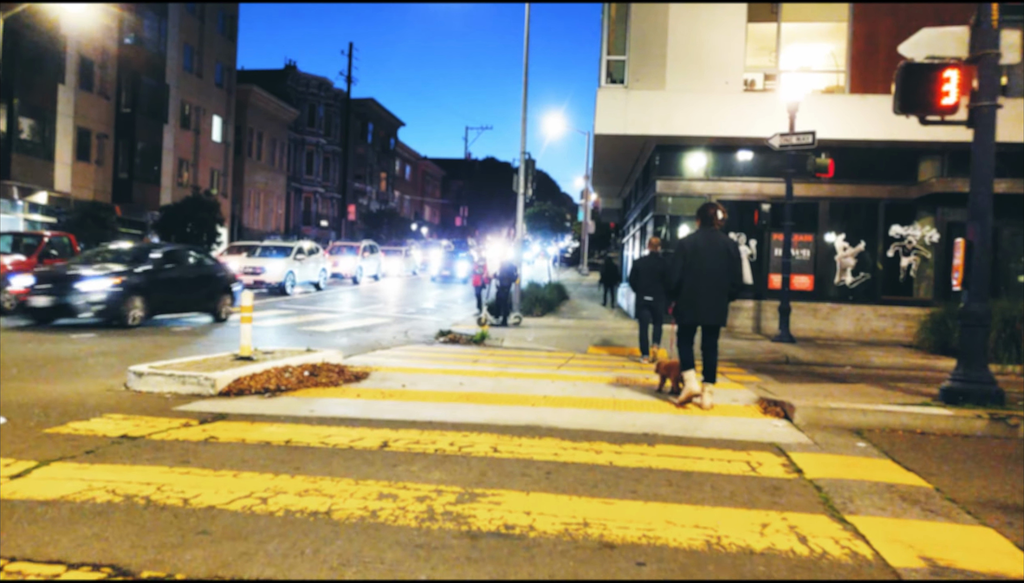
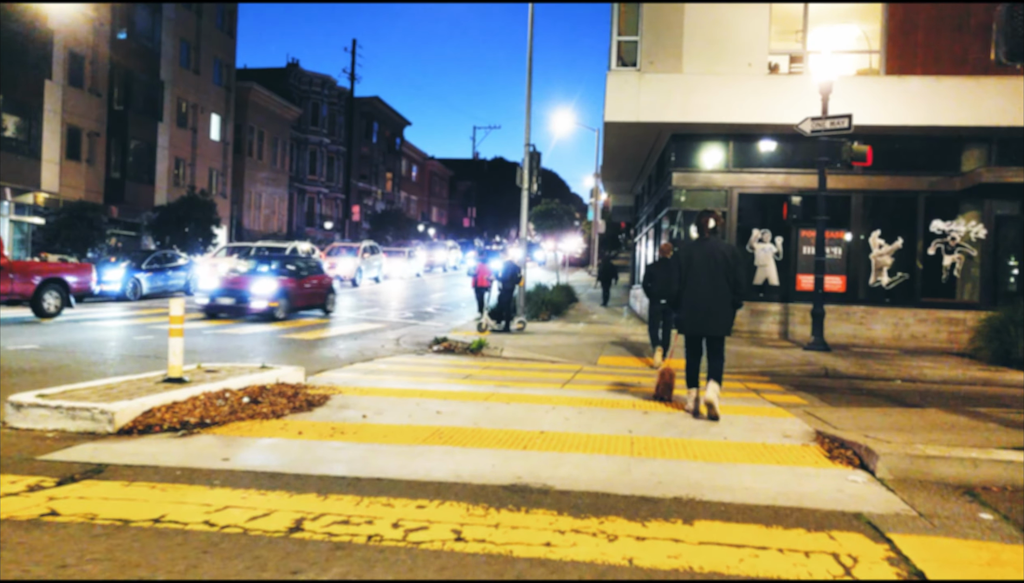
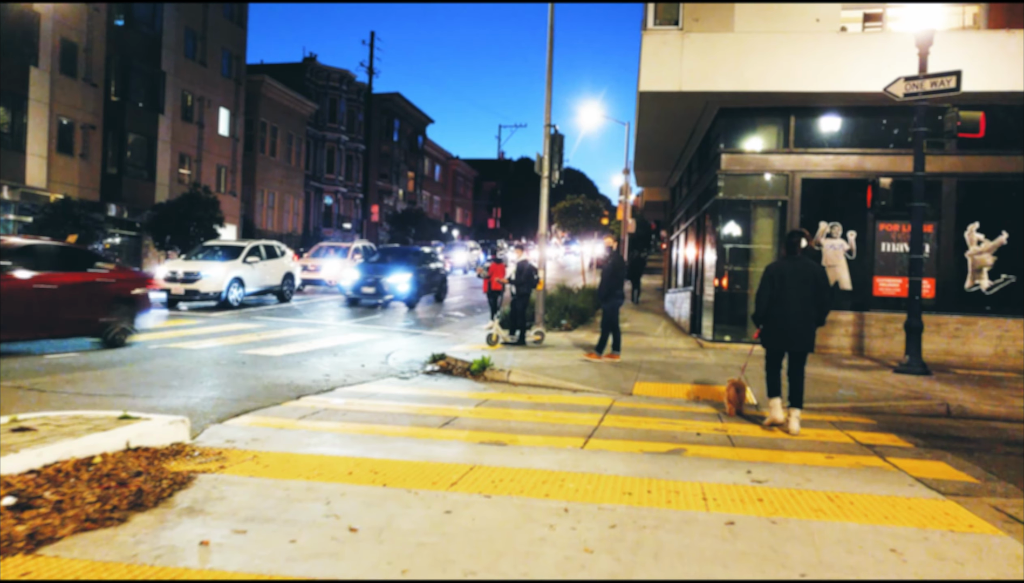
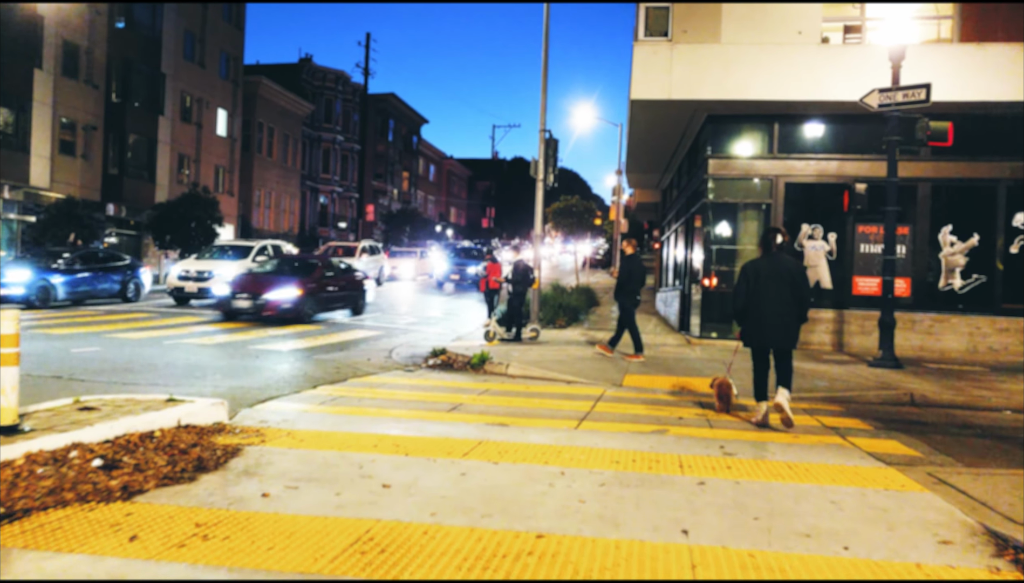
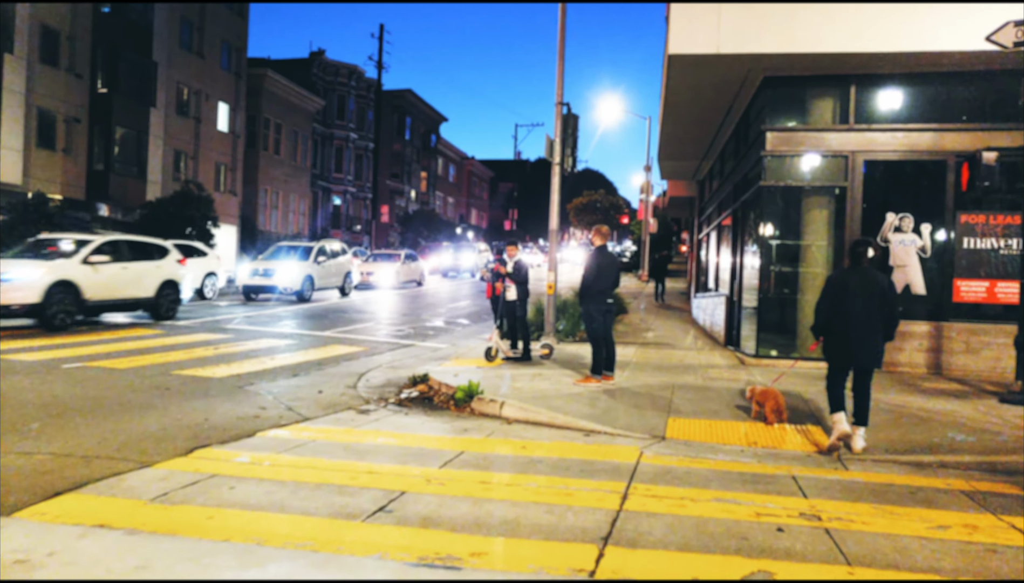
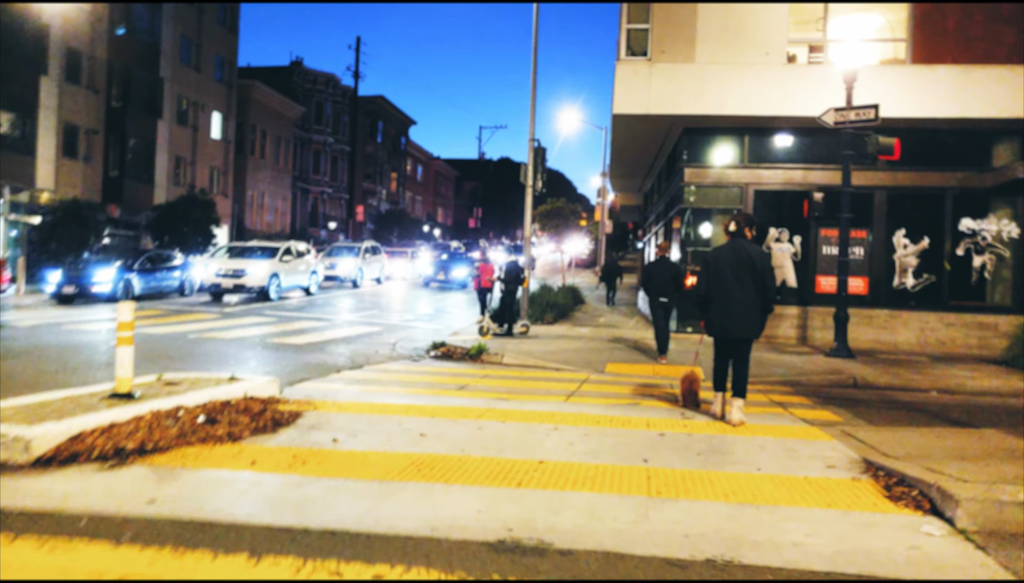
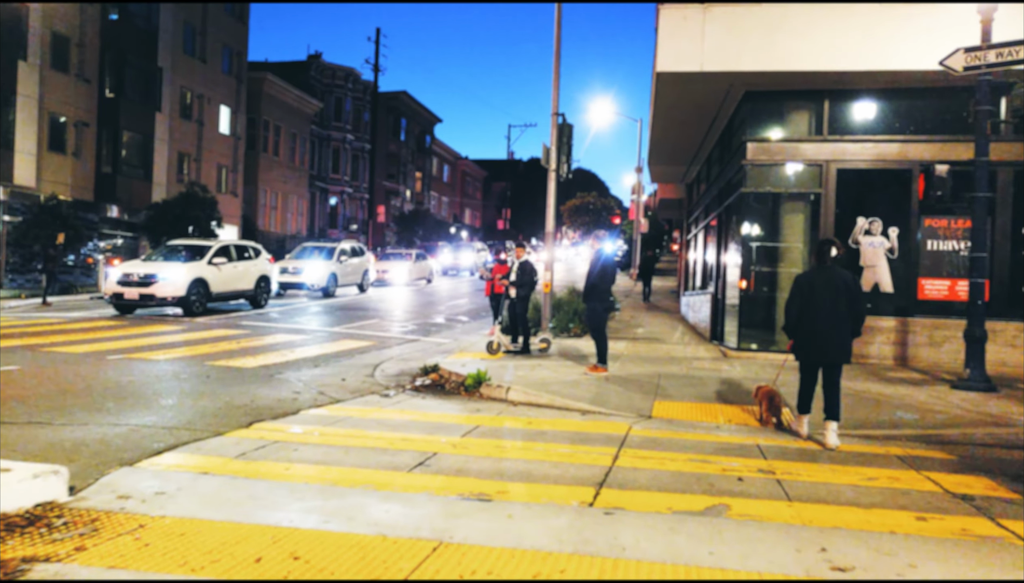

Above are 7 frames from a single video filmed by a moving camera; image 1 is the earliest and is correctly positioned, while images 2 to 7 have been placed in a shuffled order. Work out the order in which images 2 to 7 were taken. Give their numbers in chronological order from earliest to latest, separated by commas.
2, 6, 4, 3, 7, 5
